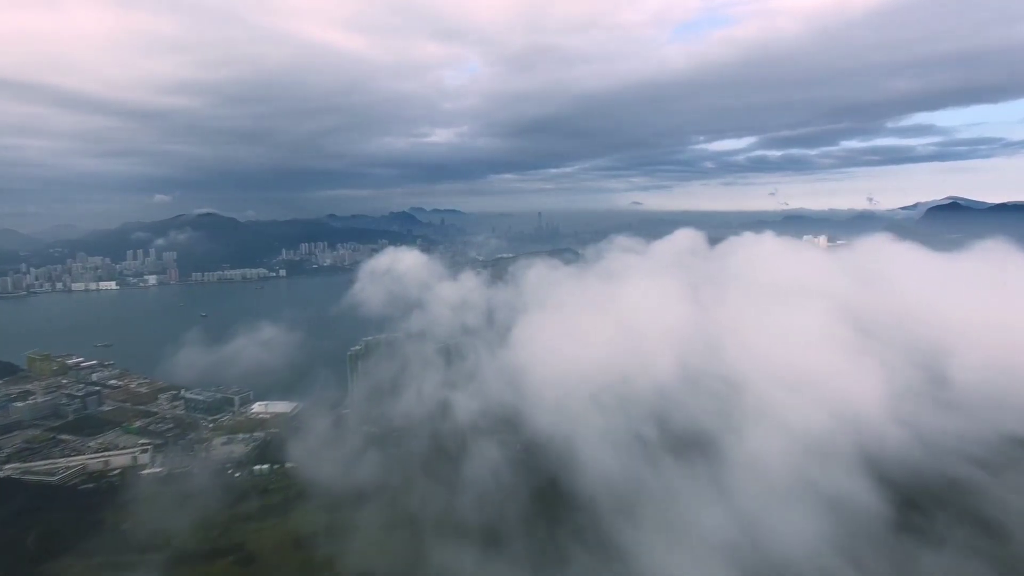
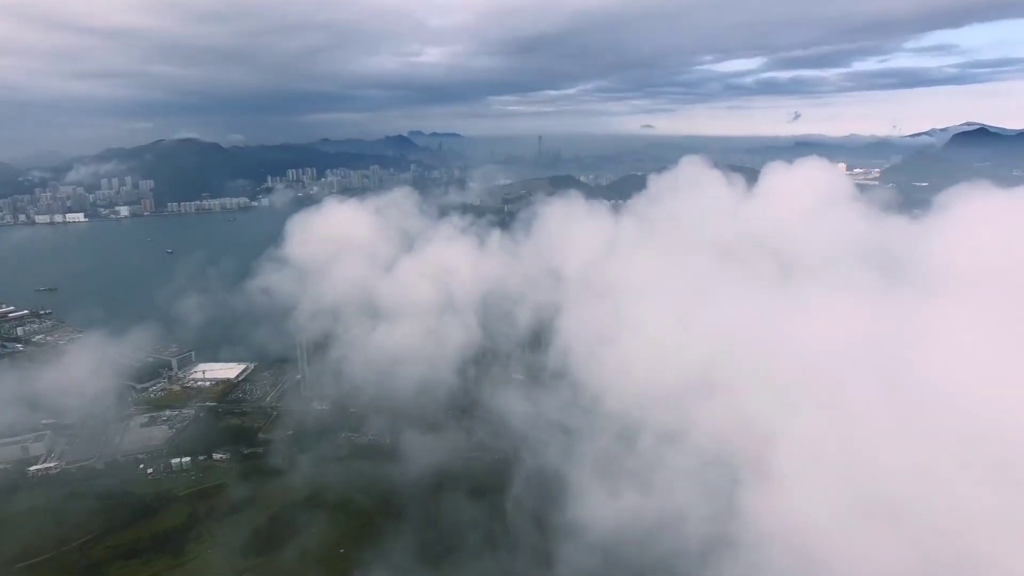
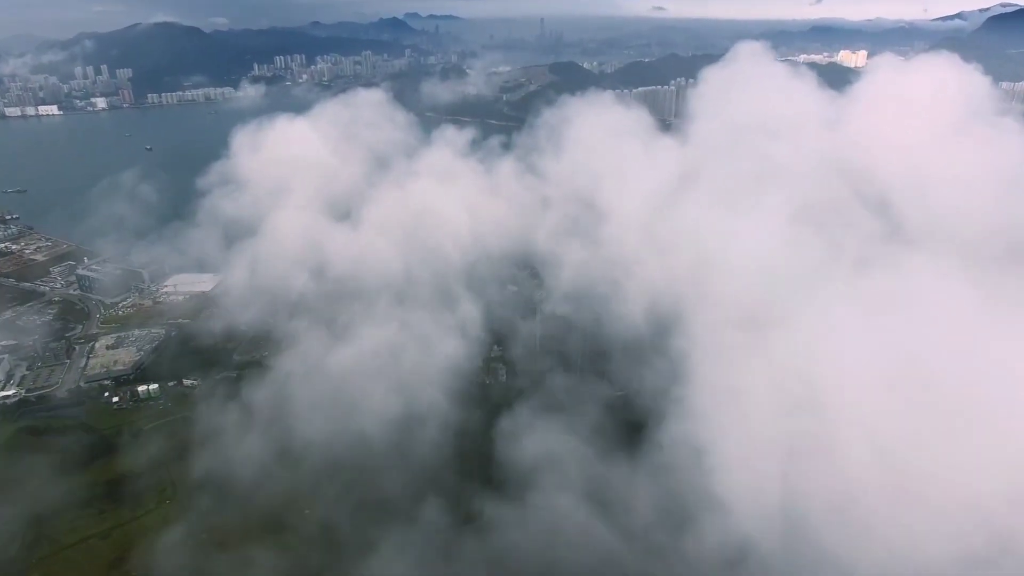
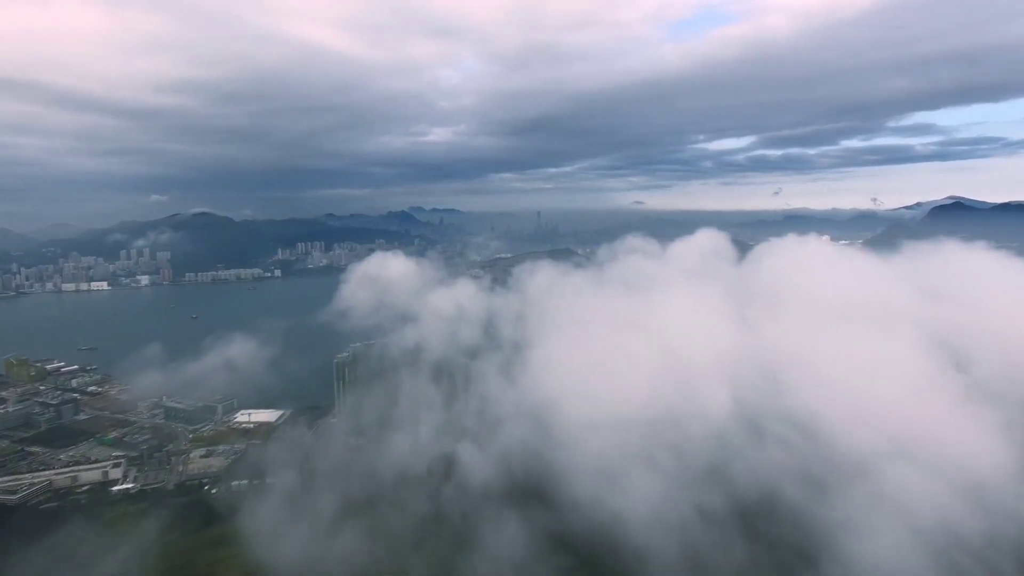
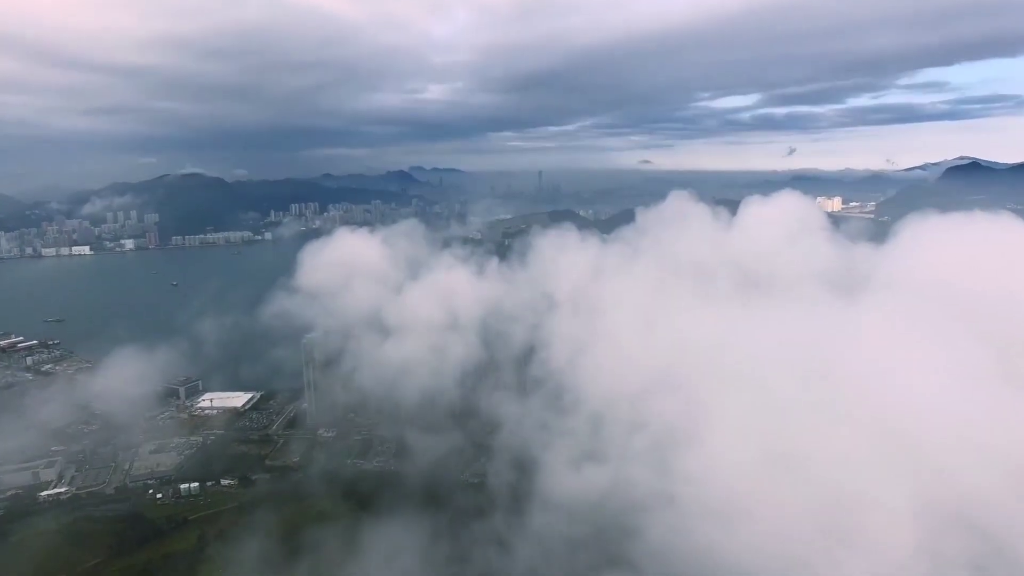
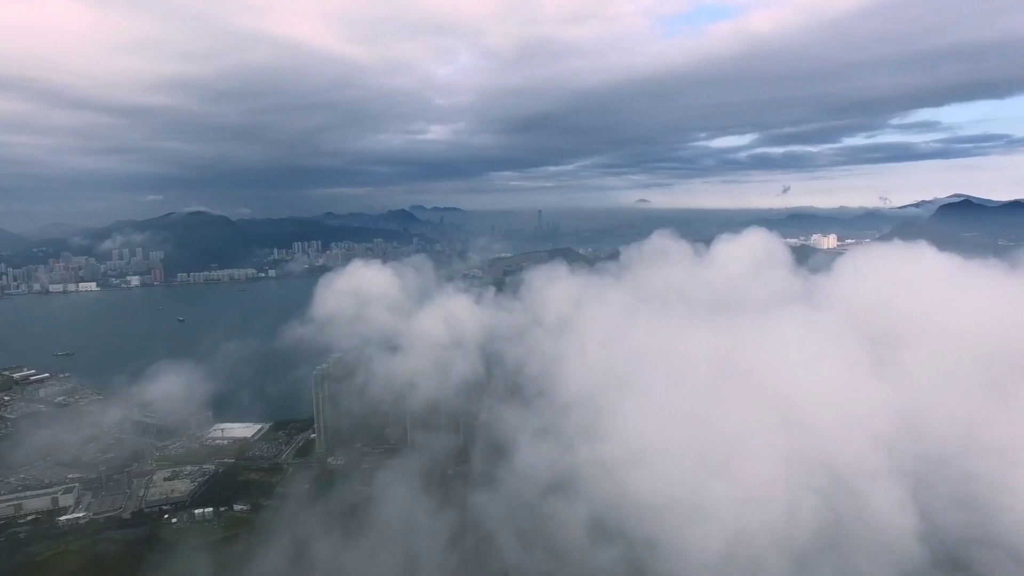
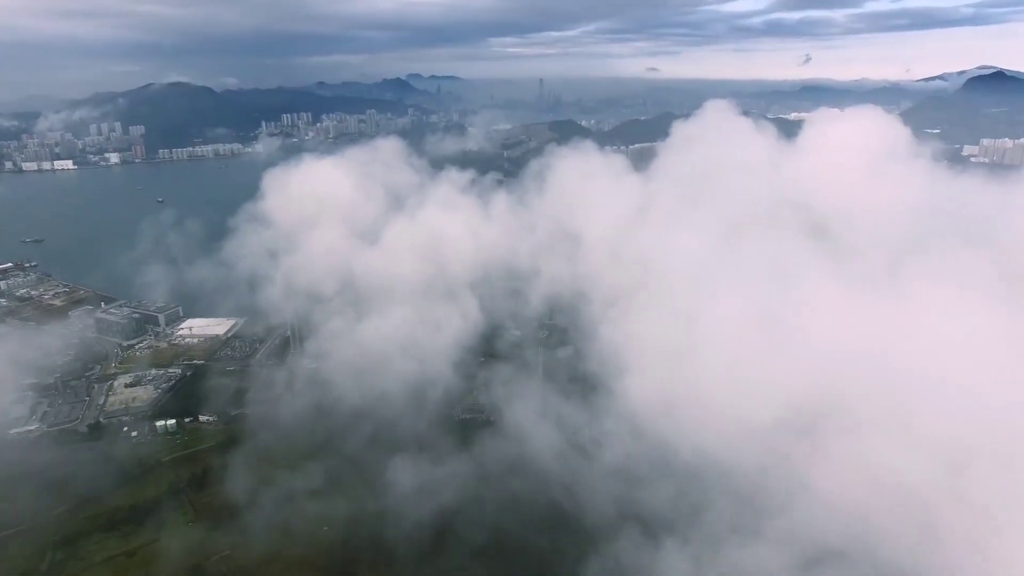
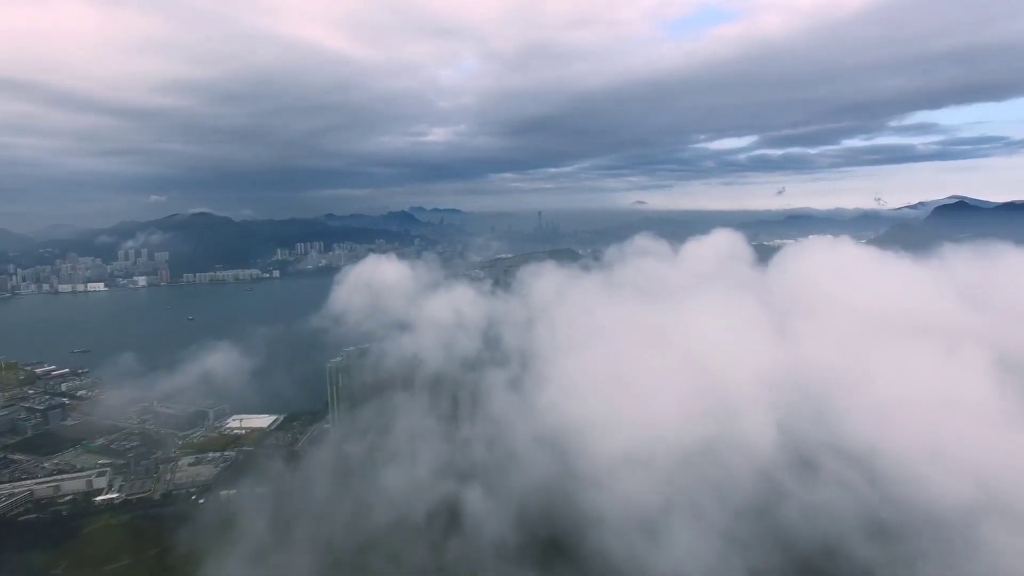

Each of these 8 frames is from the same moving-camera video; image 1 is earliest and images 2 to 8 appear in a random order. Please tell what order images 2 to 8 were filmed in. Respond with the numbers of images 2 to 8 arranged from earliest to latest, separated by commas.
4, 8, 6, 5, 2, 7, 3
